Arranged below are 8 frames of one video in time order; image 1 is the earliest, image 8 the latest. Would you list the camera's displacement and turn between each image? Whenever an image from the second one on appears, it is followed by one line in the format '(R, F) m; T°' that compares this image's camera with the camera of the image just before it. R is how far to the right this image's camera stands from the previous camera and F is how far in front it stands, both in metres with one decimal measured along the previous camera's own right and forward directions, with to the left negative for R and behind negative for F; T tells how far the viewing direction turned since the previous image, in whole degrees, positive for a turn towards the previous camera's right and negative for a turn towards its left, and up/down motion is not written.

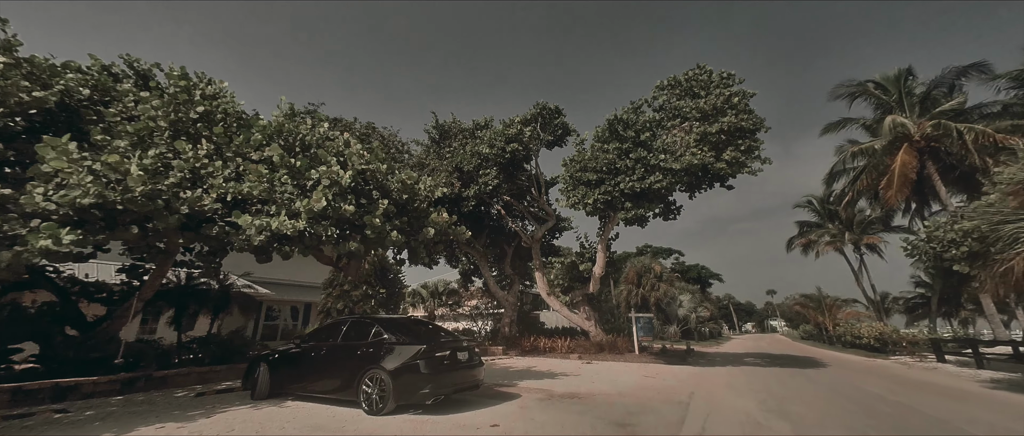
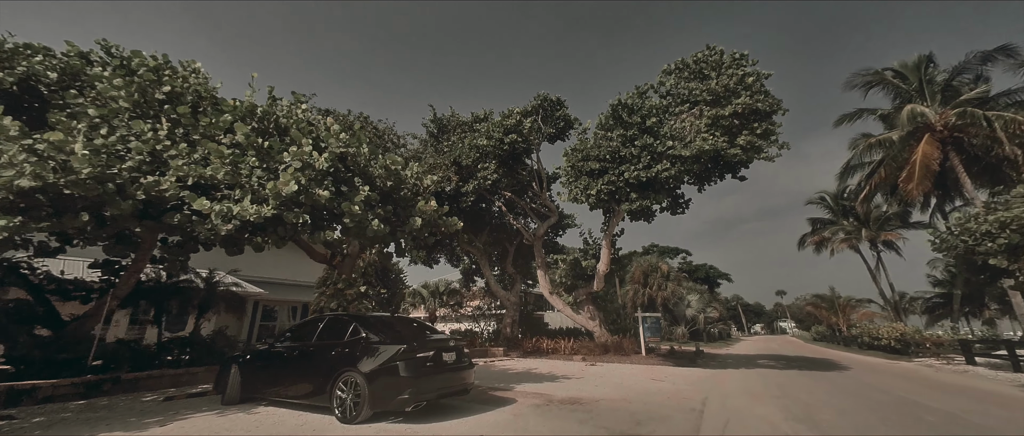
(+0.3, +0.8) m; -1°
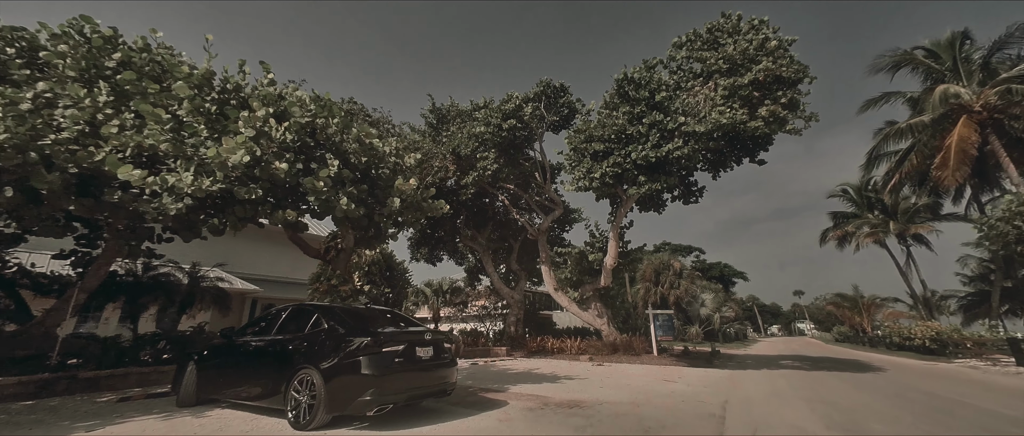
(+0.4, +0.9) m; -2°
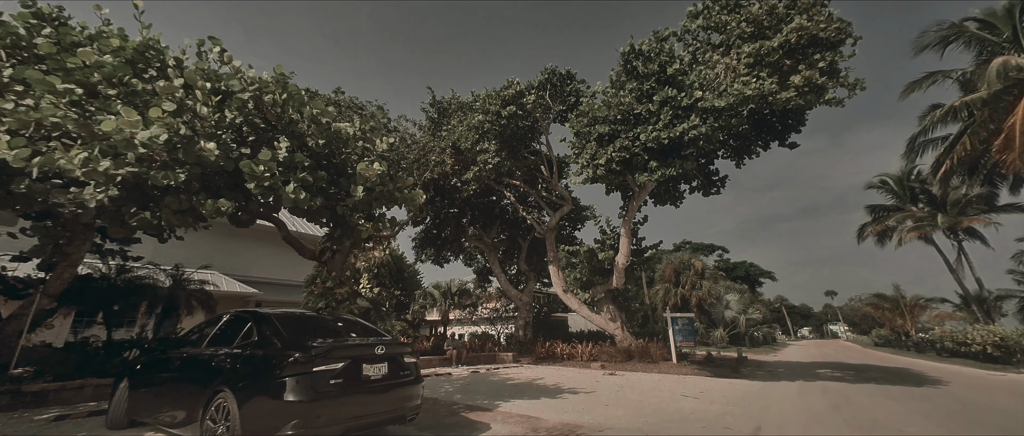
(+0.6, +1.2) m; -3°
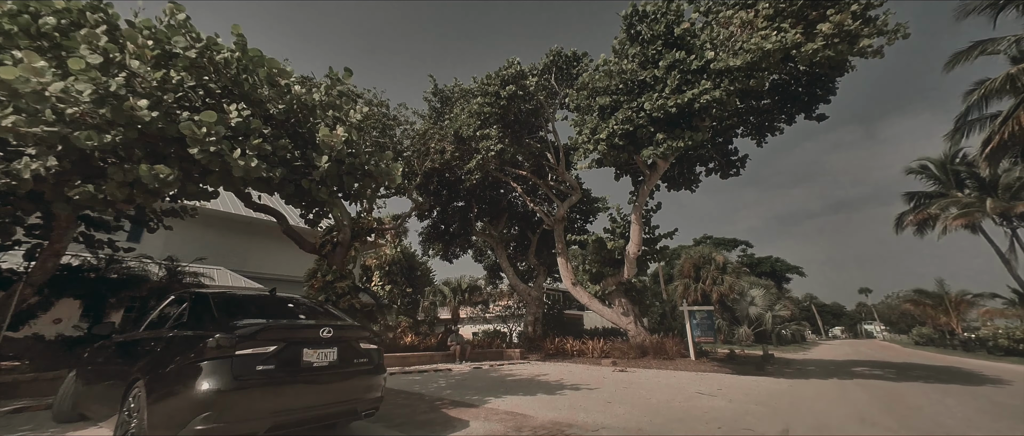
(+0.6, +0.8) m; -3°
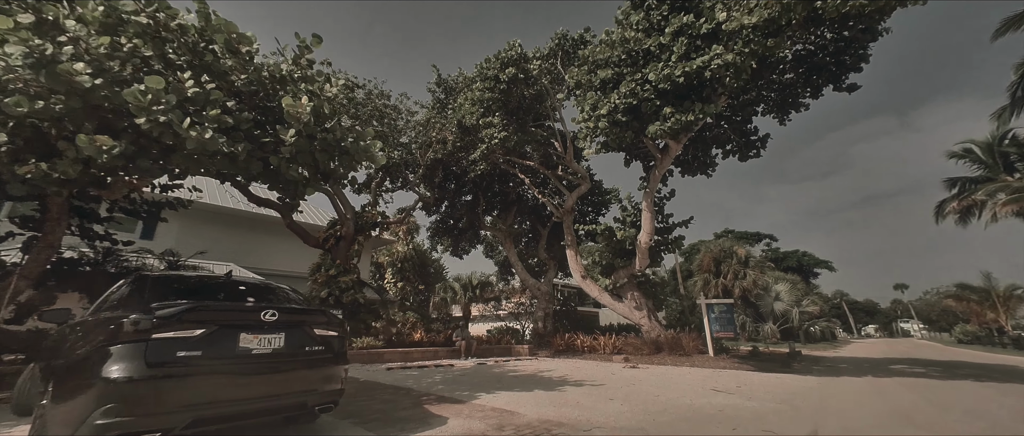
(+0.5, +0.6) m; -3°
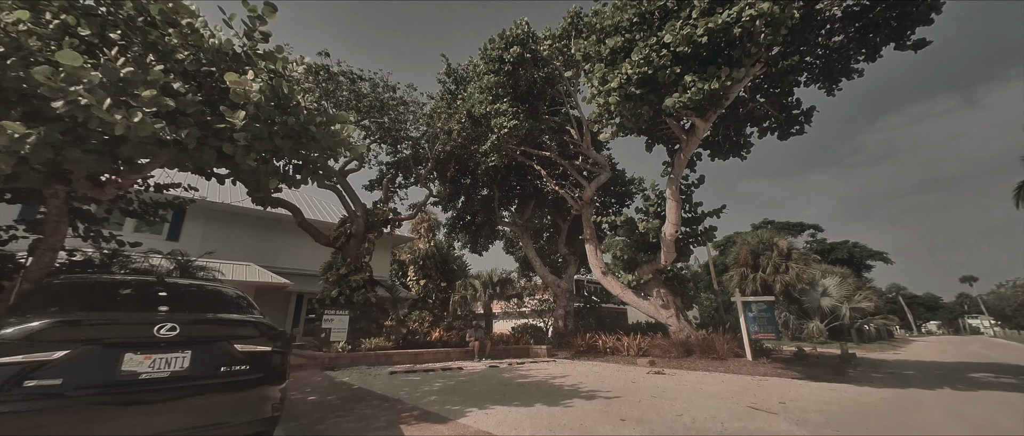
(+0.6, +0.9) m; -4°
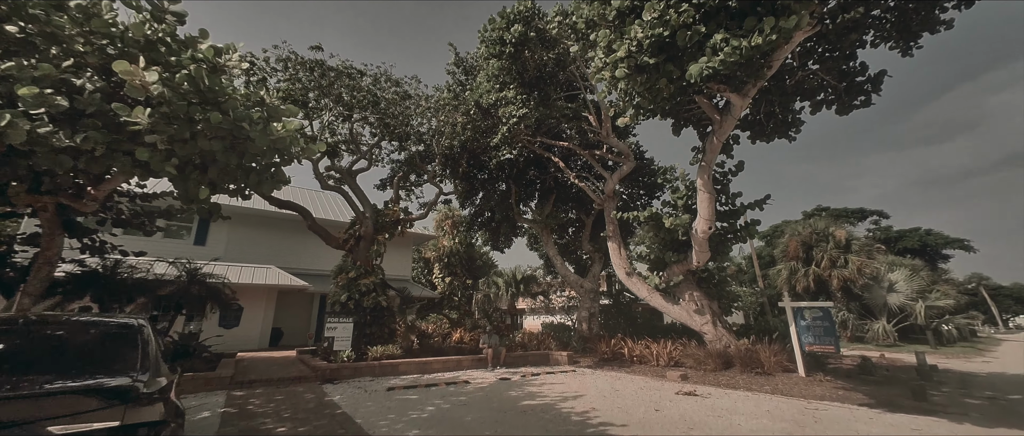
(+0.7, +1.1) m; -5°
